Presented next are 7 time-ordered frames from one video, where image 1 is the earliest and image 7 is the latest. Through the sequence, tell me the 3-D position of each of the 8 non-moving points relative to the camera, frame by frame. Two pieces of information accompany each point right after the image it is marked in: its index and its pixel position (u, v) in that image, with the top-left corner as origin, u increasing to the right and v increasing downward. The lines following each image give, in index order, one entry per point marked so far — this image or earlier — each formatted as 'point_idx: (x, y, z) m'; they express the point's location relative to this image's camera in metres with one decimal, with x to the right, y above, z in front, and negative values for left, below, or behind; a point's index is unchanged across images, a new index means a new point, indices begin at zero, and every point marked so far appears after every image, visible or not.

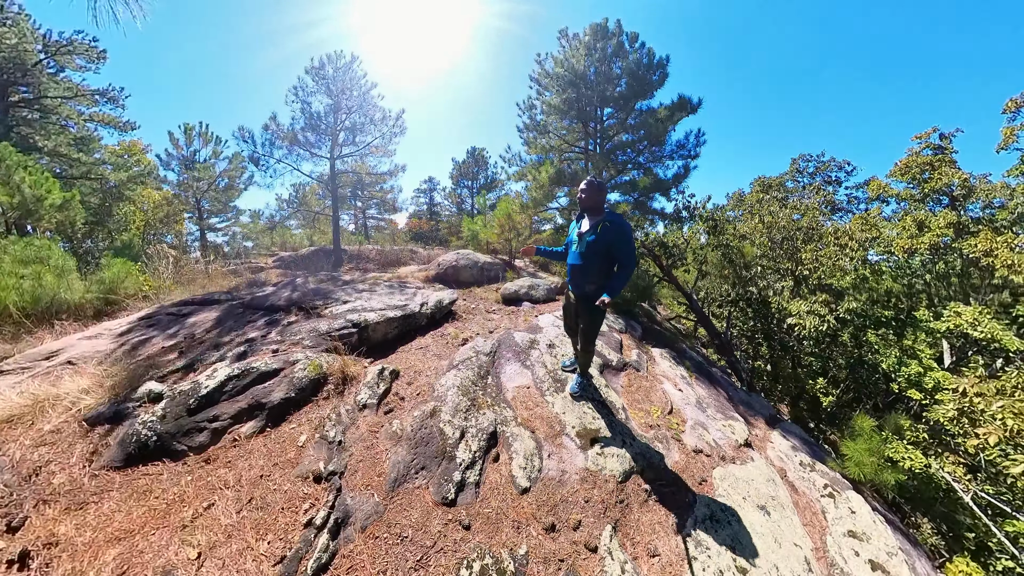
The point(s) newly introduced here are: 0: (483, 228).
0: (-1.4, +2.7, +10.4) m
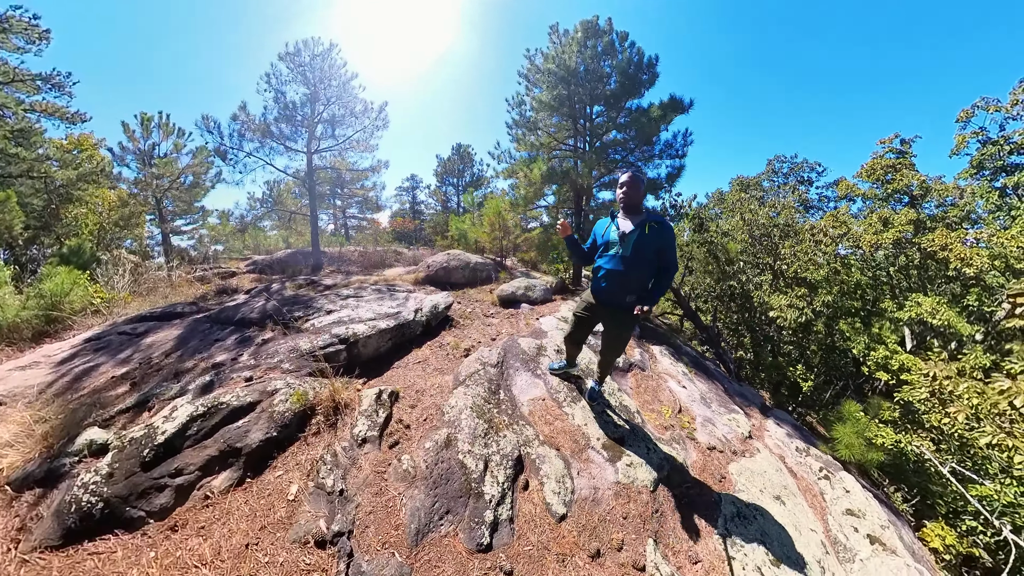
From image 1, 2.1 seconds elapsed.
0: (-1.8, +2.7, +10.1) m
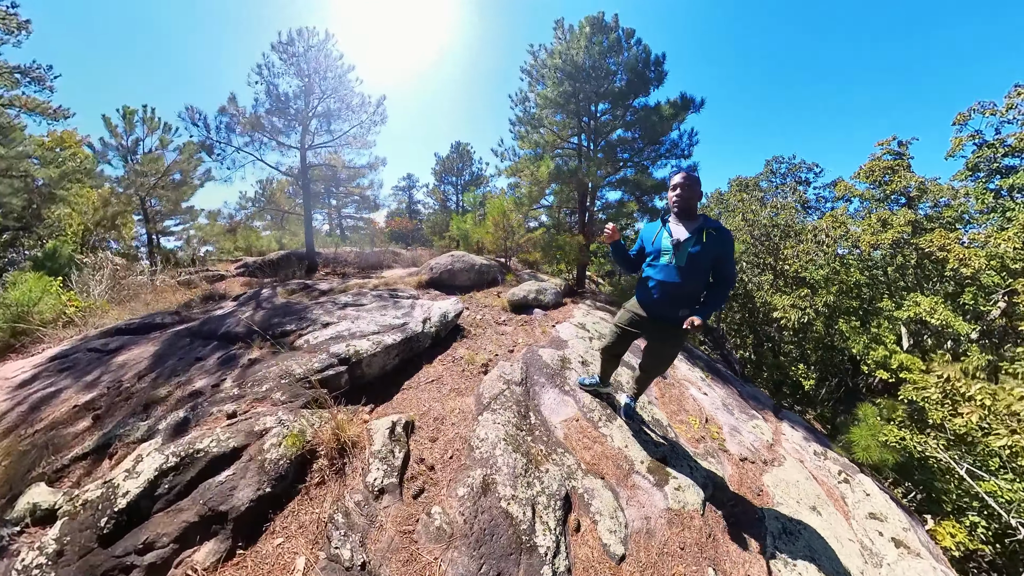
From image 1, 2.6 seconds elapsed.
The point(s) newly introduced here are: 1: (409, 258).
0: (-1.6, +2.6, +9.7) m
1: (-5.5, +1.6, +12.2) m
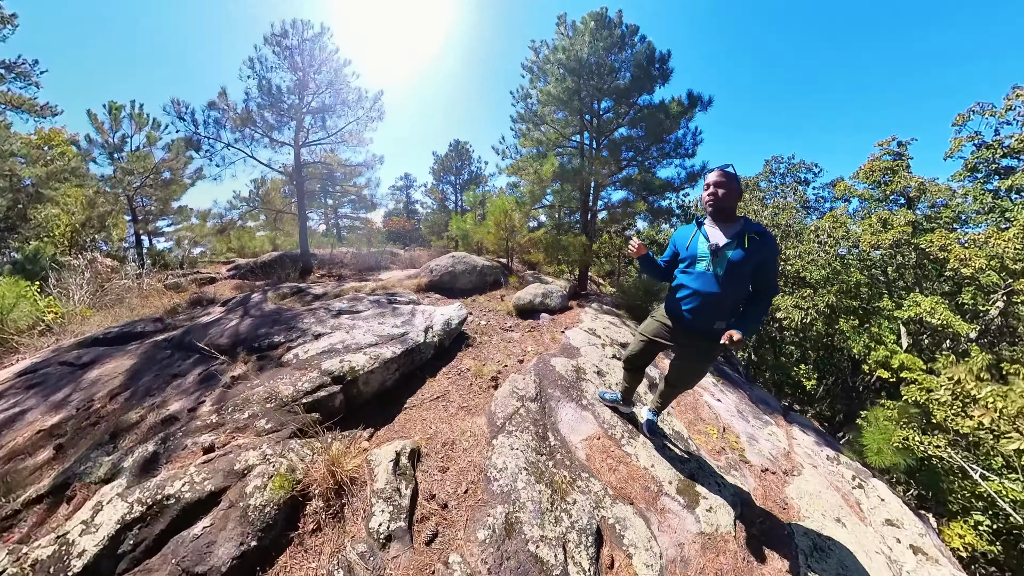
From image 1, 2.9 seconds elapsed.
0: (-1.5, +2.5, +9.4) m
1: (-5.4, +1.5, +11.9) m
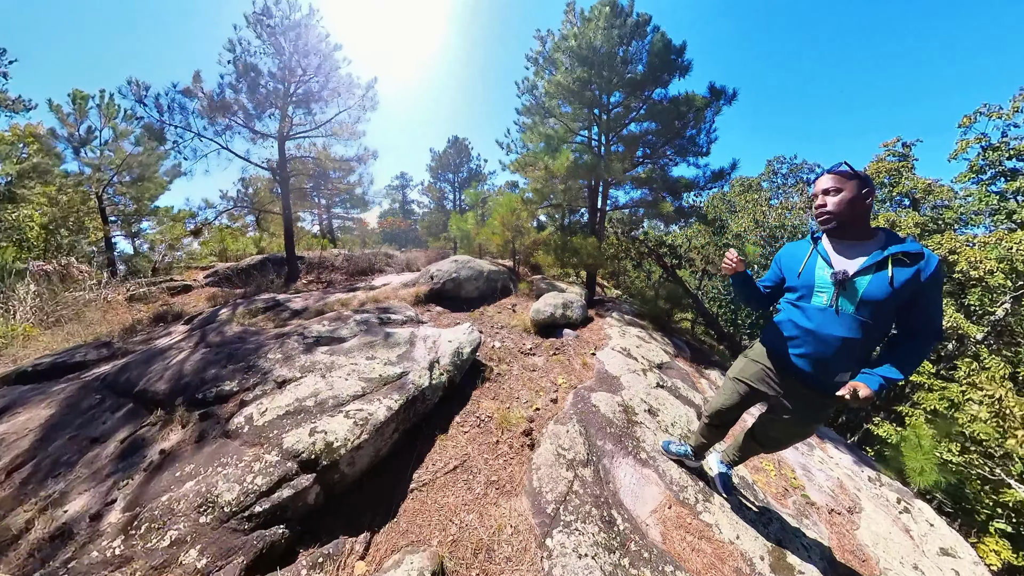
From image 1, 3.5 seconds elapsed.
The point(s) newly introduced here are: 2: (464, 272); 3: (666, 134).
0: (-1.3, +2.2, +8.7) m
1: (-5.2, +1.2, +11.0) m
2: (-1.2, +0.4, +5.6) m
3: (+6.0, +5.9, +8.5) m
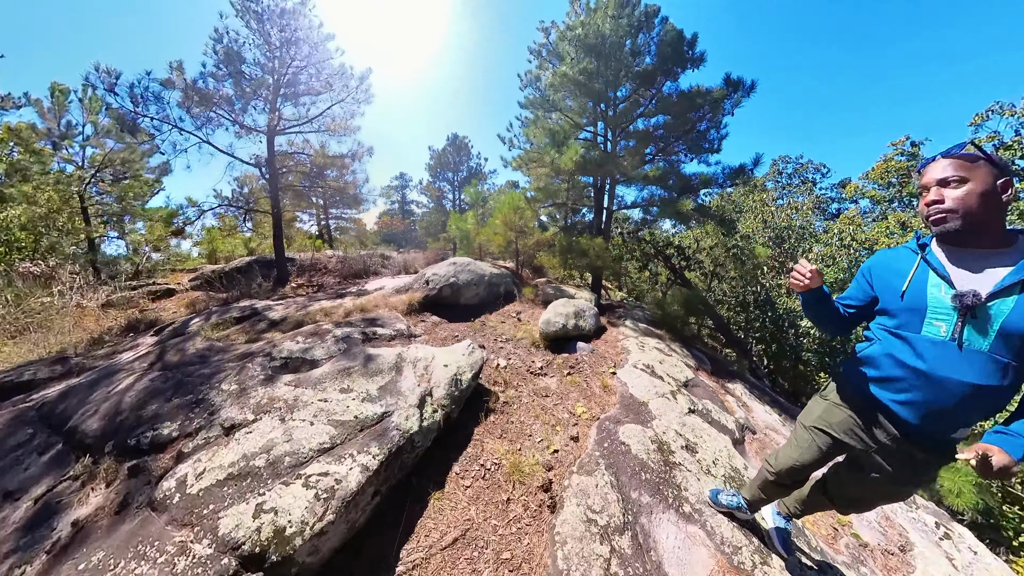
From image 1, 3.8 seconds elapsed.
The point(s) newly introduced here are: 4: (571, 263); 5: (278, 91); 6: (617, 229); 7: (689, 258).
0: (-1.2, +2.1, +8.2) m
1: (-5.2, +1.1, +10.5) m
2: (-1.1, +0.2, +5.1) m
3: (+6.1, +5.8, +8.0) m
4: (+2.0, +0.9, +7.7) m
5: (-8.1, +6.9, +8.0) m
6: (+4.7, +2.7, +10.2) m
7: (+9.1, +1.5, +11.6) m
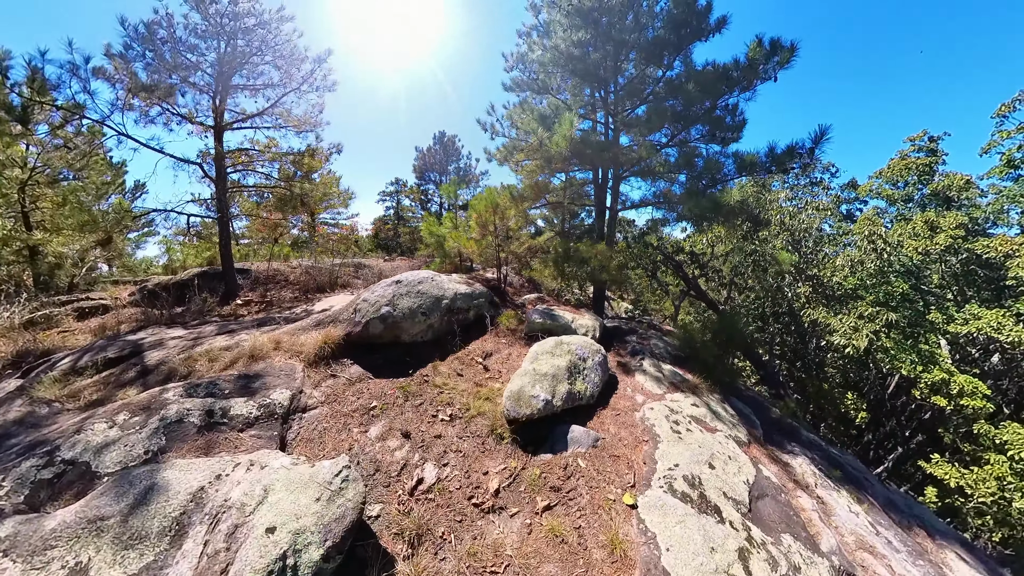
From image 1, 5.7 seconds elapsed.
0: (-1.6, +1.6, +6.9) m
1: (-5.6, +0.5, +9.3) m
2: (-1.5, -0.2, +3.8) m
3: (+5.6, +5.3, +6.8) m
4: (+1.5, +0.4, +6.3) m
5: (-8.6, +6.4, +6.8) m
6: (+4.3, +2.1, +9.0) m
7: (+8.6, +1.0, +10.3) m
